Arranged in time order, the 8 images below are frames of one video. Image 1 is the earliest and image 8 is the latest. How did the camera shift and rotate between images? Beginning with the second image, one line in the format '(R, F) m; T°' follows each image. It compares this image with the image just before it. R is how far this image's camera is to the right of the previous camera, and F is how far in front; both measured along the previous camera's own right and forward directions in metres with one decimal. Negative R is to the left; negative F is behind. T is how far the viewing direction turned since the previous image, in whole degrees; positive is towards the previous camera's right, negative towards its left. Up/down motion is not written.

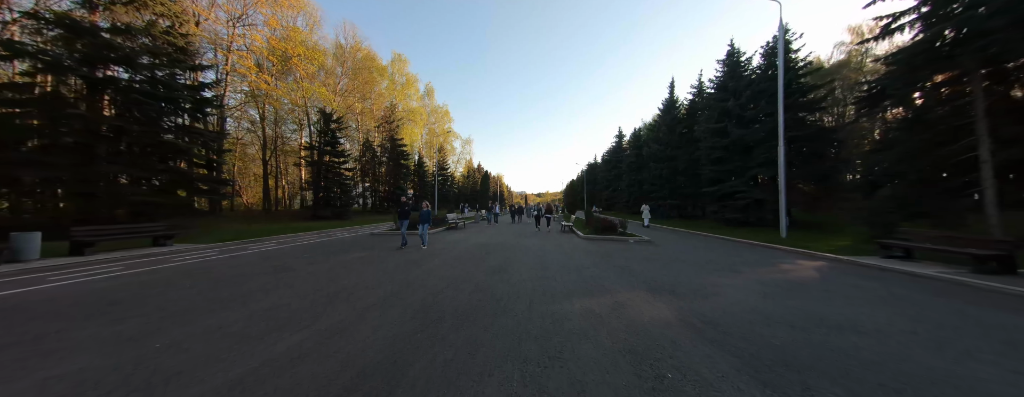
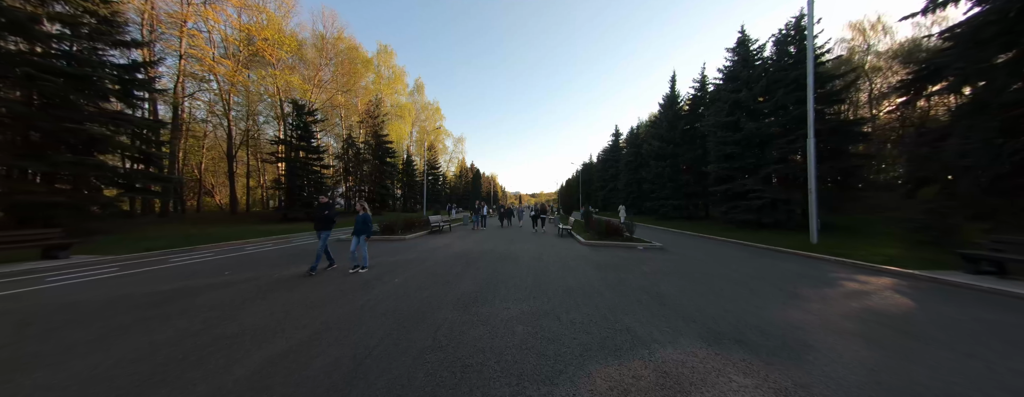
(+0.2, +2.1) m; +1°
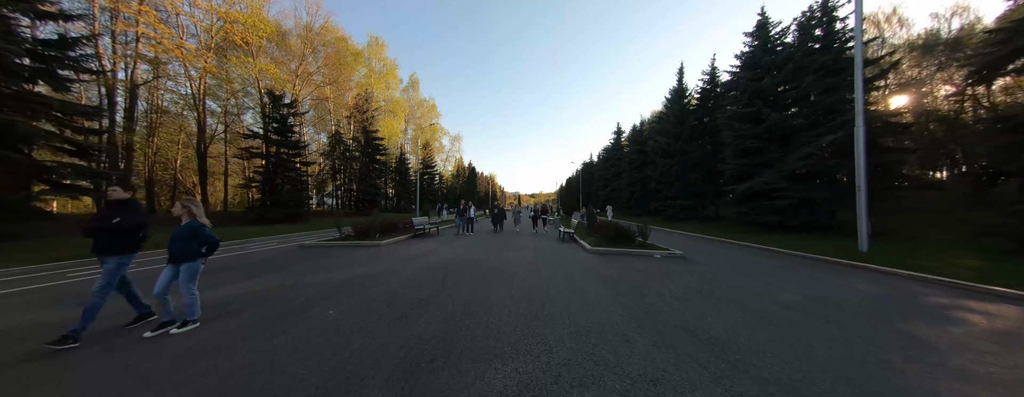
(+0.3, +1.9) m; 0°
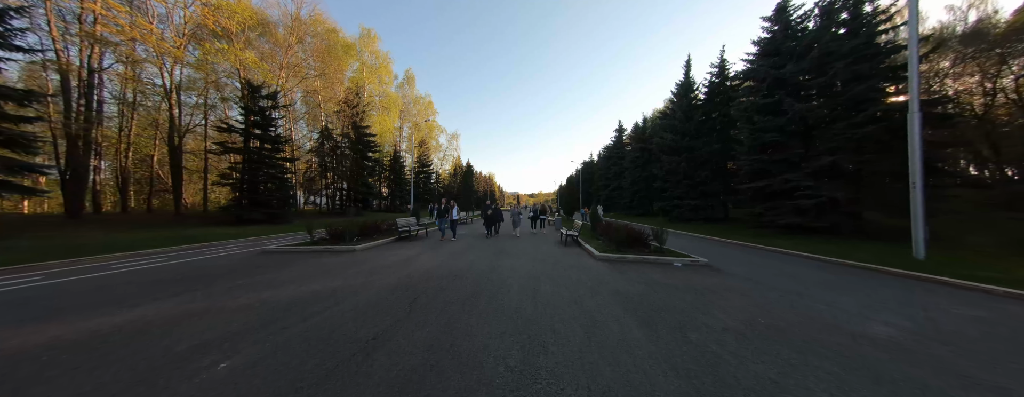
(+0.1, +1.5) m; 0°
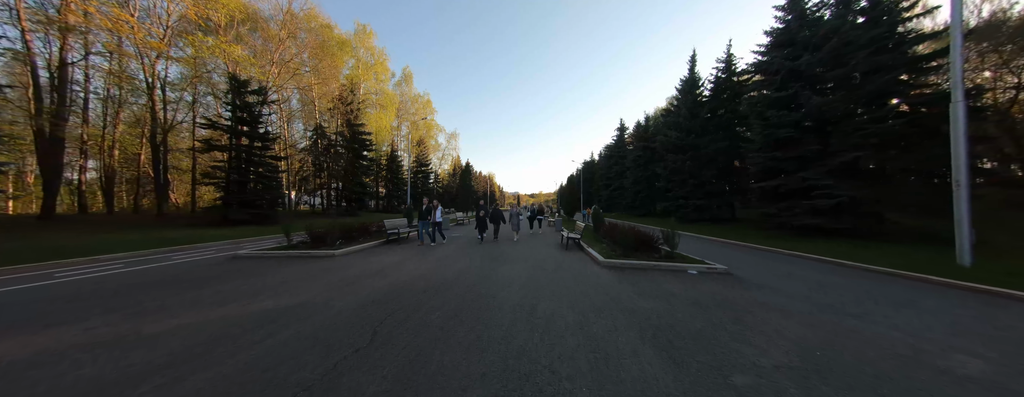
(+0.2, +0.9) m; 0°
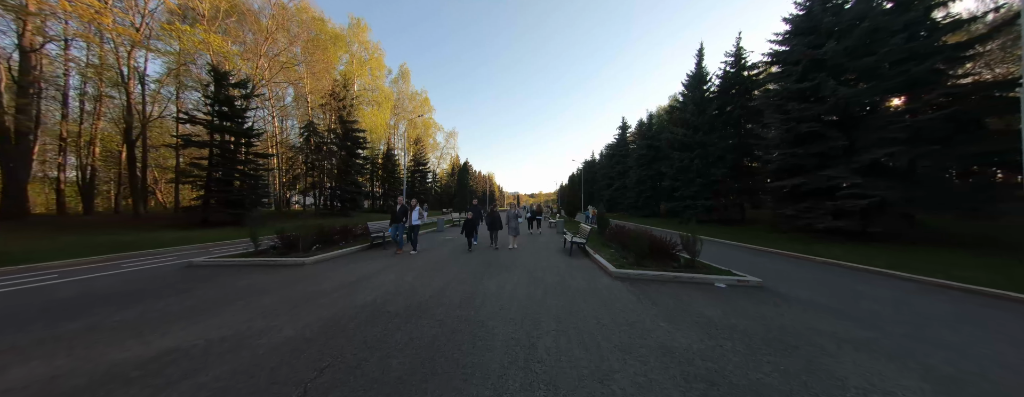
(+0.1, +1.1) m; 0°
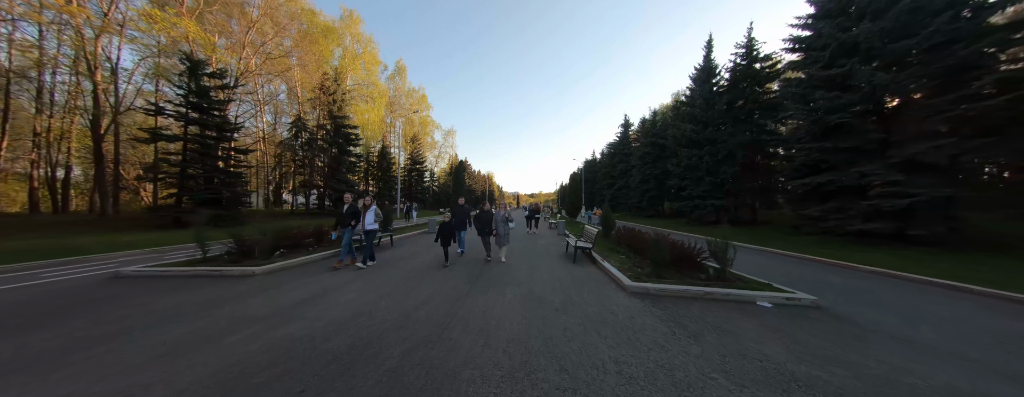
(+0.2, +1.3) m; 0°
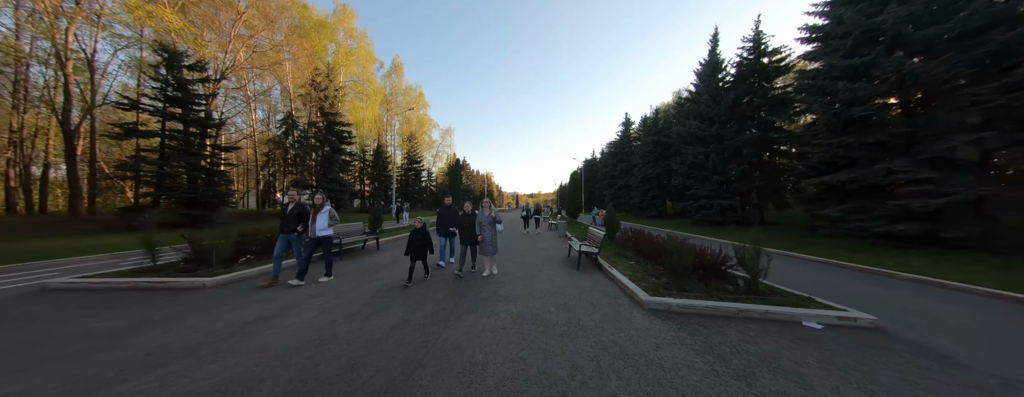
(+0.1, +0.9) m; 0°
